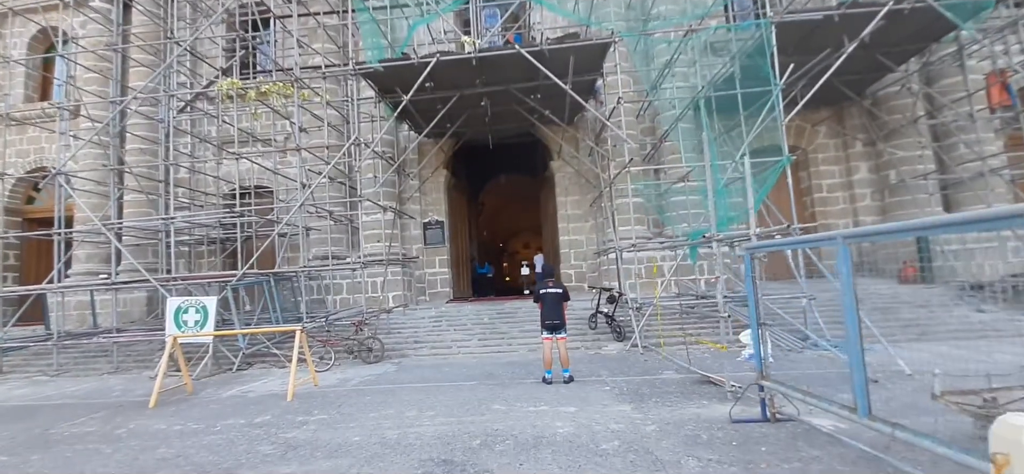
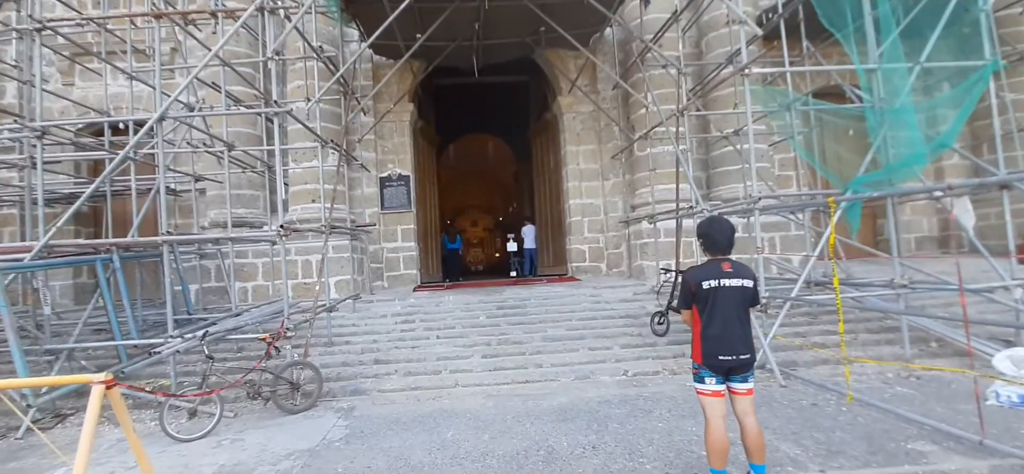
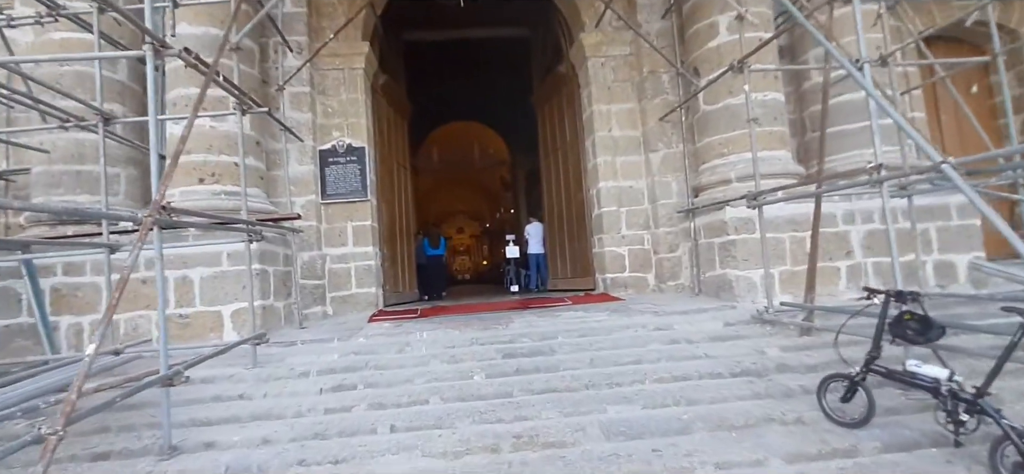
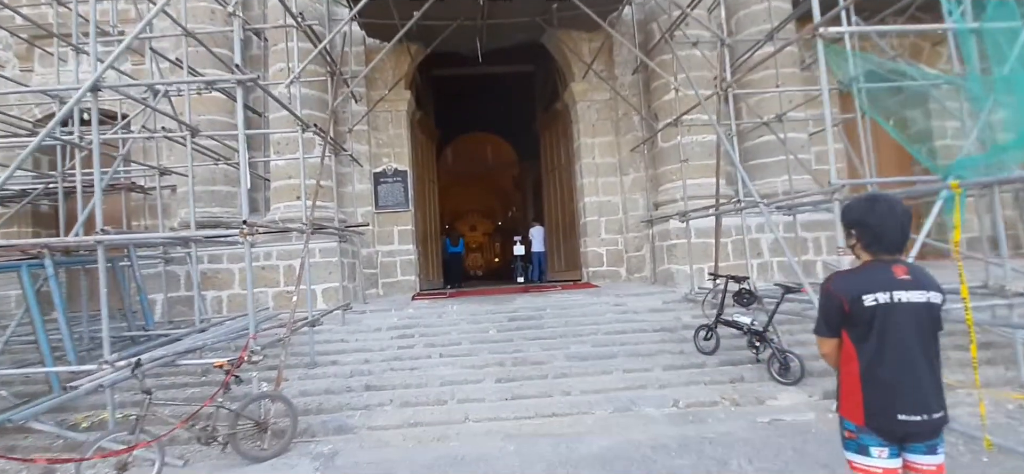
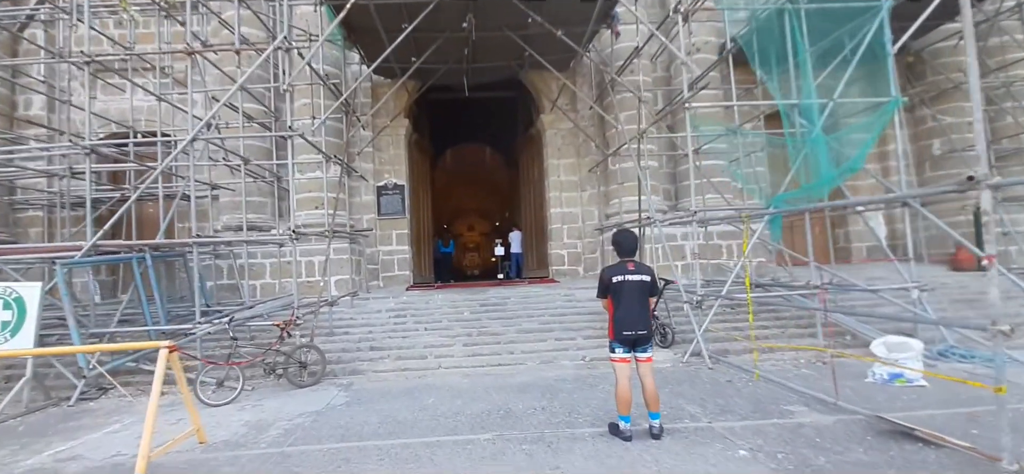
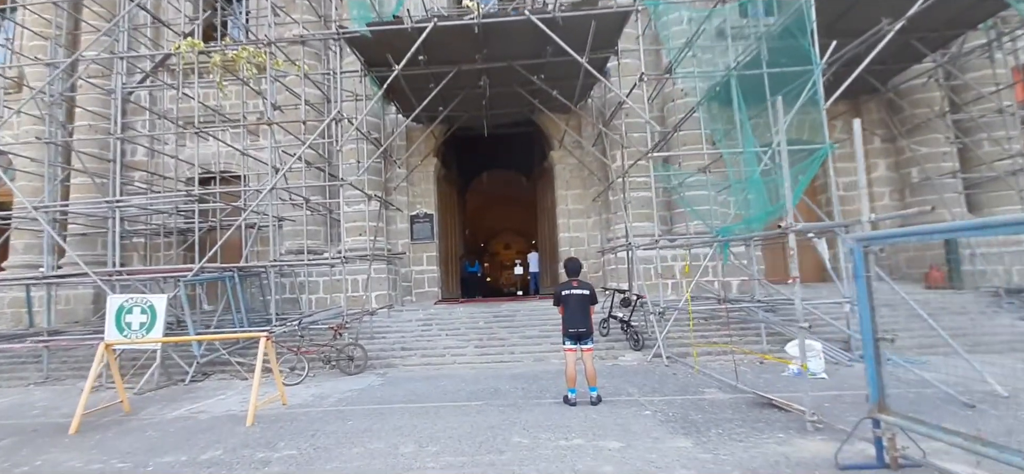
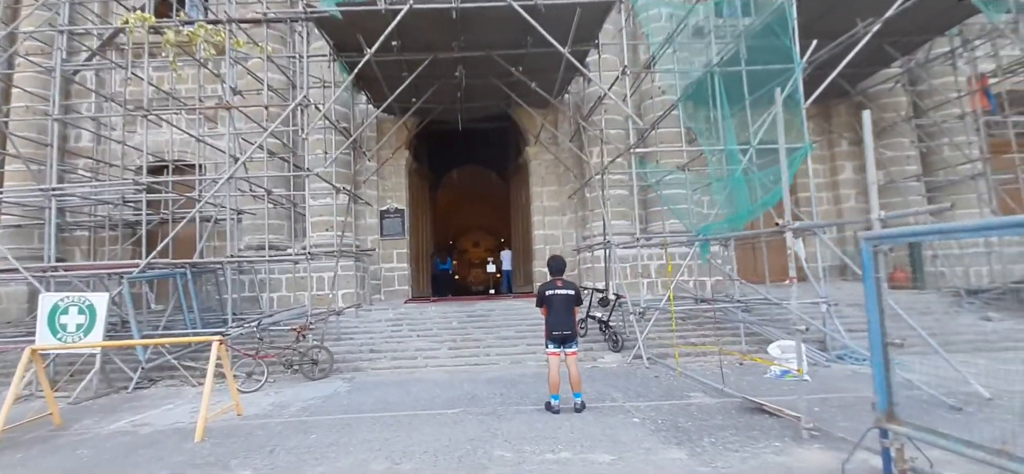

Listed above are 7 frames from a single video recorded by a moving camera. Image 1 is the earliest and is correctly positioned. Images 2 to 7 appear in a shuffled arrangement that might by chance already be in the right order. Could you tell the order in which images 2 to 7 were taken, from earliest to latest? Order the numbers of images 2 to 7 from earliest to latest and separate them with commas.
6, 7, 5, 2, 4, 3
